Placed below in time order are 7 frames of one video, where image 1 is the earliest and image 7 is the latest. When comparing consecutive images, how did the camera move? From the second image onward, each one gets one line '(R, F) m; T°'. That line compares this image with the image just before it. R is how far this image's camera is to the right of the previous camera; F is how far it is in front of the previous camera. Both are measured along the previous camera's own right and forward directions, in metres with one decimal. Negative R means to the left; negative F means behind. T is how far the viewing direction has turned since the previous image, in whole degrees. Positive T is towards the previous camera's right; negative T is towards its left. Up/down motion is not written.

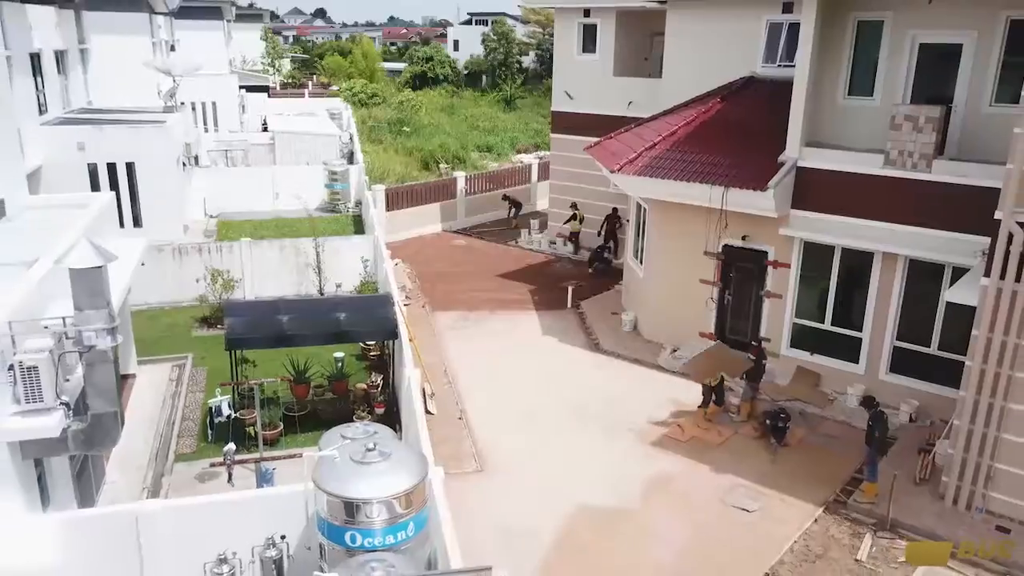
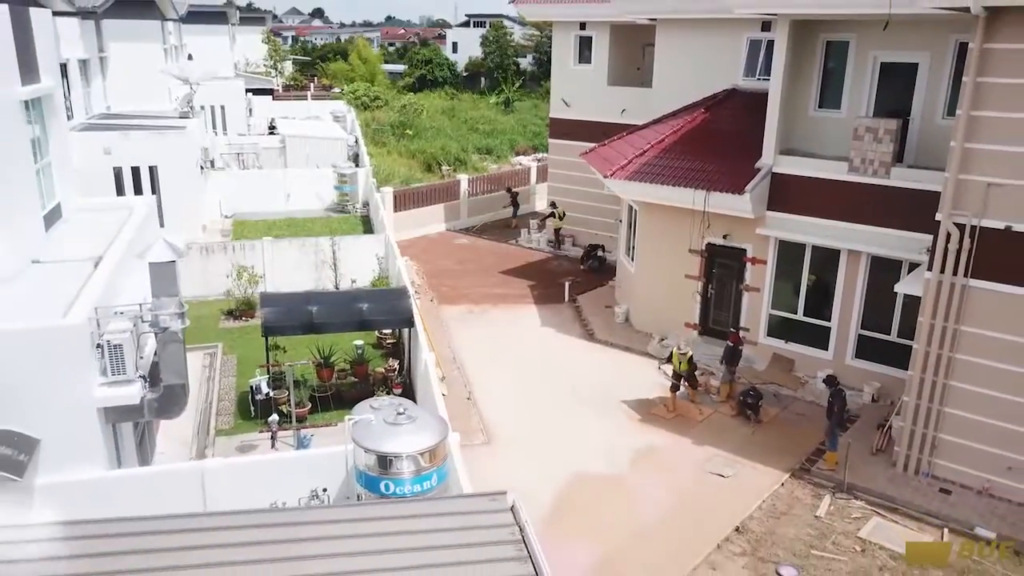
(-0.1, -1.3) m; 0°
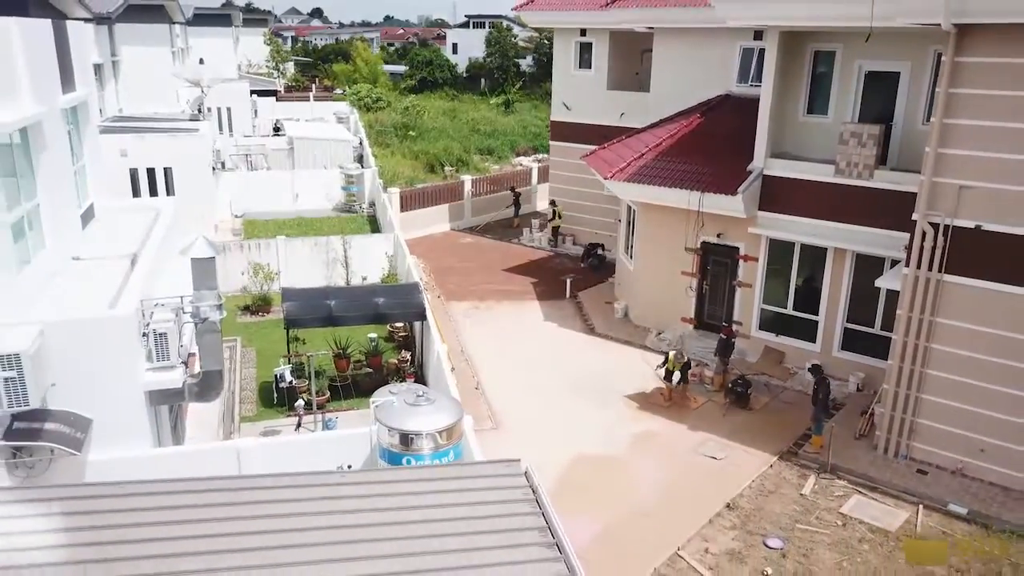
(-0.1, -0.8) m; 0°
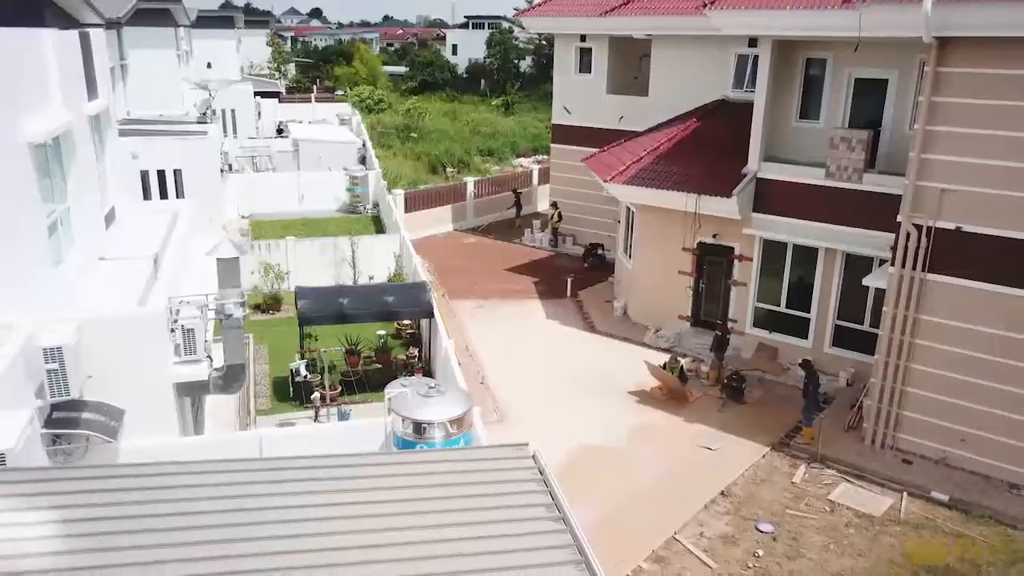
(-0.1, -0.6) m; 0°
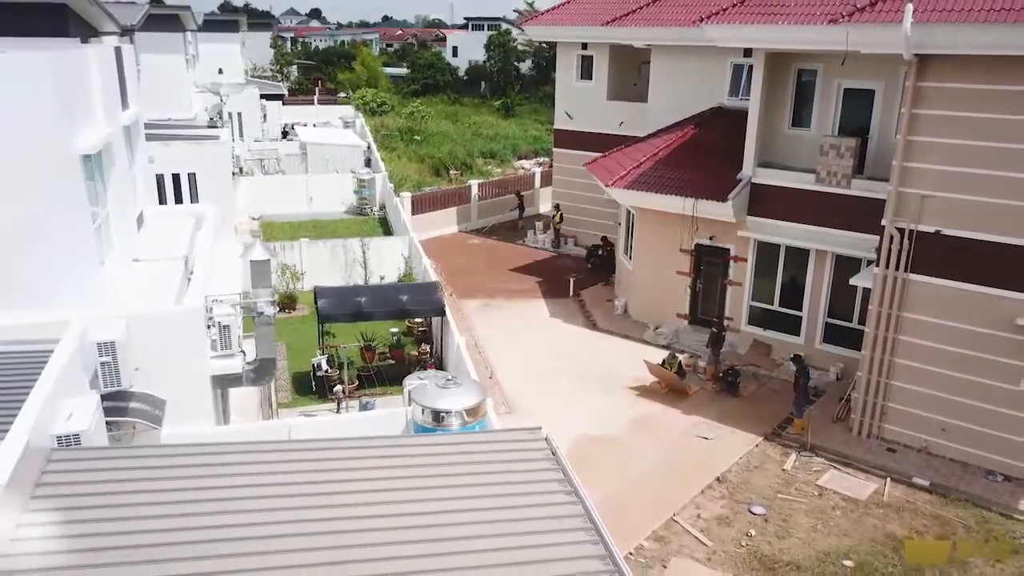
(-0.2, -0.8) m; 0°
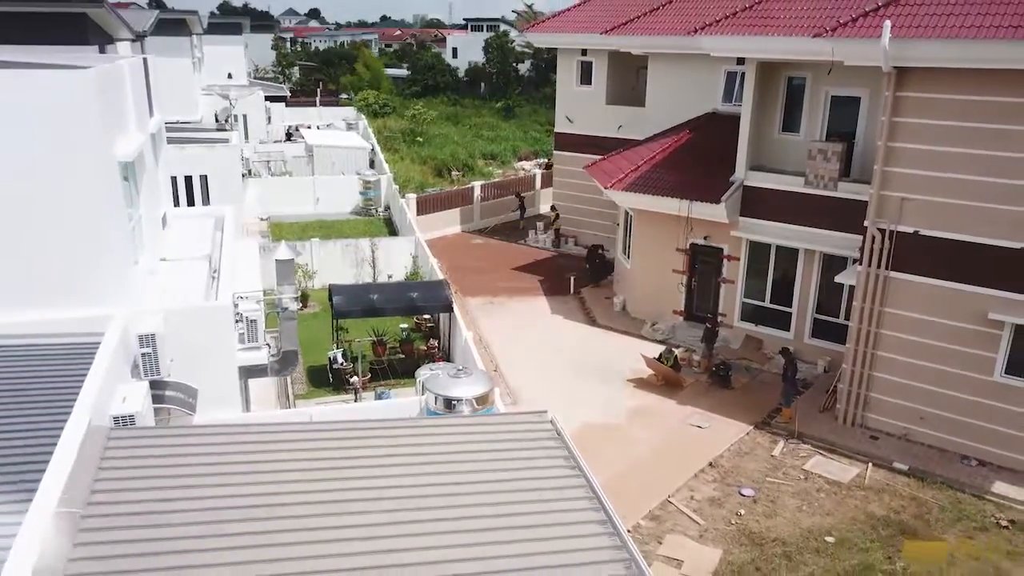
(-0.1, -0.8) m; 0°
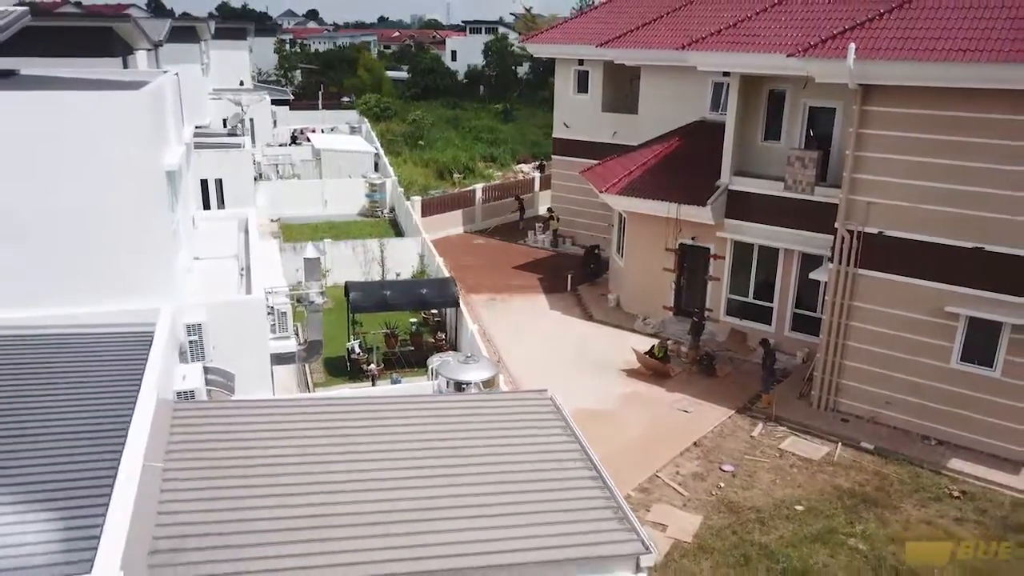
(-0.1, -1.2) m; 0°
